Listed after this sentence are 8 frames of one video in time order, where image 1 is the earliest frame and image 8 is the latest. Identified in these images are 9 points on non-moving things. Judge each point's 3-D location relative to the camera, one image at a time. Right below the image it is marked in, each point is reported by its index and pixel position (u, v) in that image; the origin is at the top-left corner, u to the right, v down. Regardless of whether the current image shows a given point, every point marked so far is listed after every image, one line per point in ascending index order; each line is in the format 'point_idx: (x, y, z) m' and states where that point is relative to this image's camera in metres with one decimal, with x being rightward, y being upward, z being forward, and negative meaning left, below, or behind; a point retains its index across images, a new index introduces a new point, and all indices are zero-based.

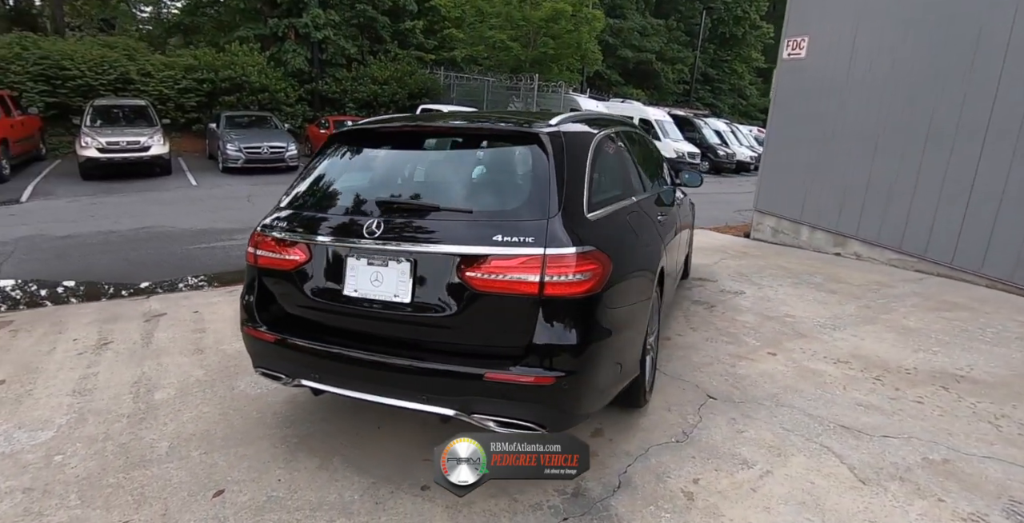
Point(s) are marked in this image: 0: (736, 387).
0: (+1.3, -0.7, +3.4) m
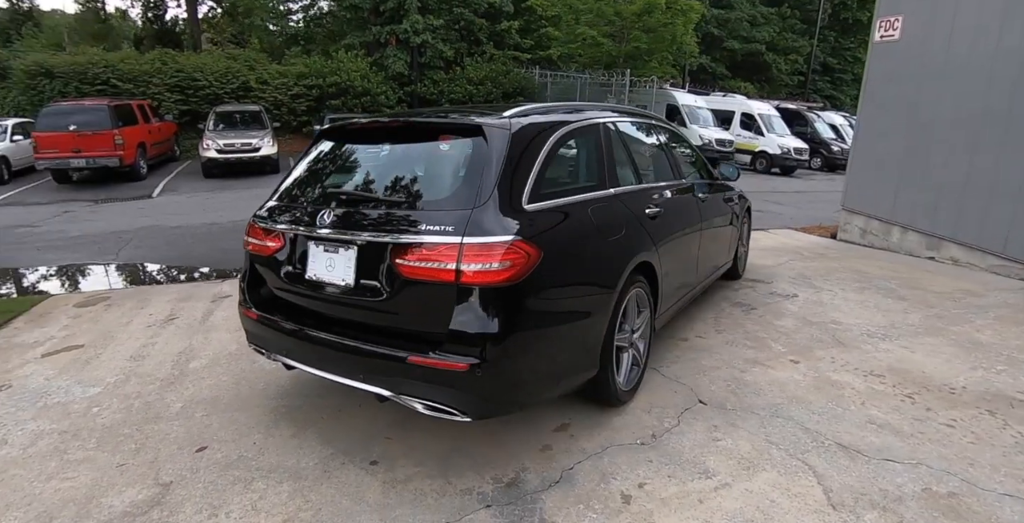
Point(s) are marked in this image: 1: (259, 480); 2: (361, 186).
0: (+1.2, -0.7, +3.2) m
1: (-1.1, -1.0, +2.6) m
2: (-0.7, +0.3, +2.7) m
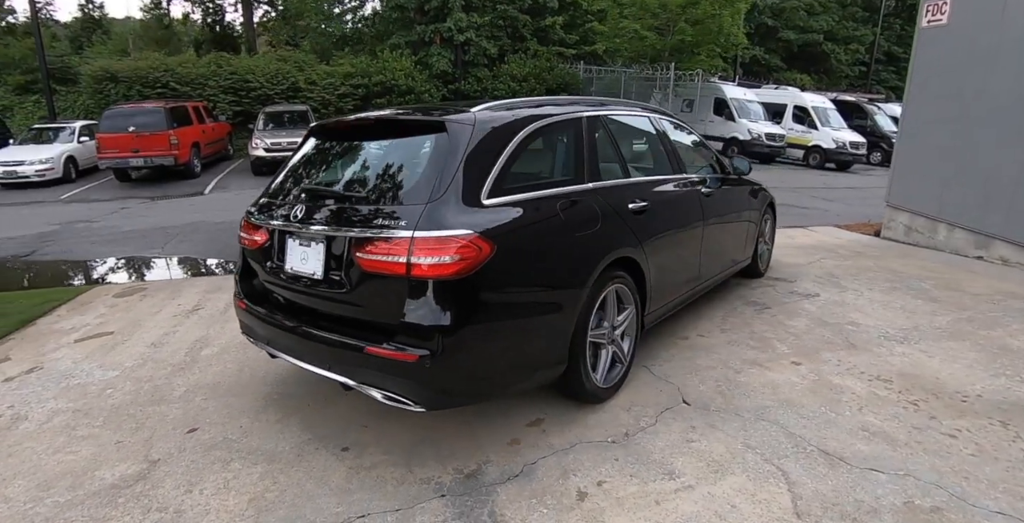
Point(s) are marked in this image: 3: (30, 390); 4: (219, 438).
0: (+1.1, -0.7, +3.1) m
1: (-1.3, -0.9, +2.7) m
2: (-0.8, +0.4, +2.7) m
3: (-2.9, -0.8, +3.5) m
4: (-1.5, -0.9, +2.9) m
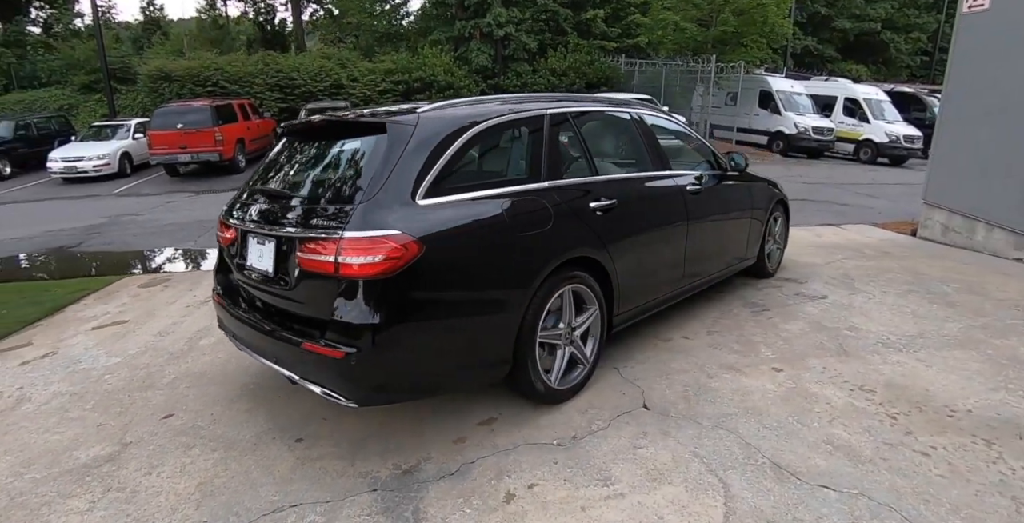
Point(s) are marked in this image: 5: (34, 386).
0: (+0.9, -0.7, +2.9) m
1: (-1.5, -0.9, +2.8) m
2: (-1.0, +0.4, +2.8) m
3: (-3.1, -0.7, +3.7) m
4: (-1.7, -0.8, +3.0) m
5: (-2.9, -0.8, +3.5) m
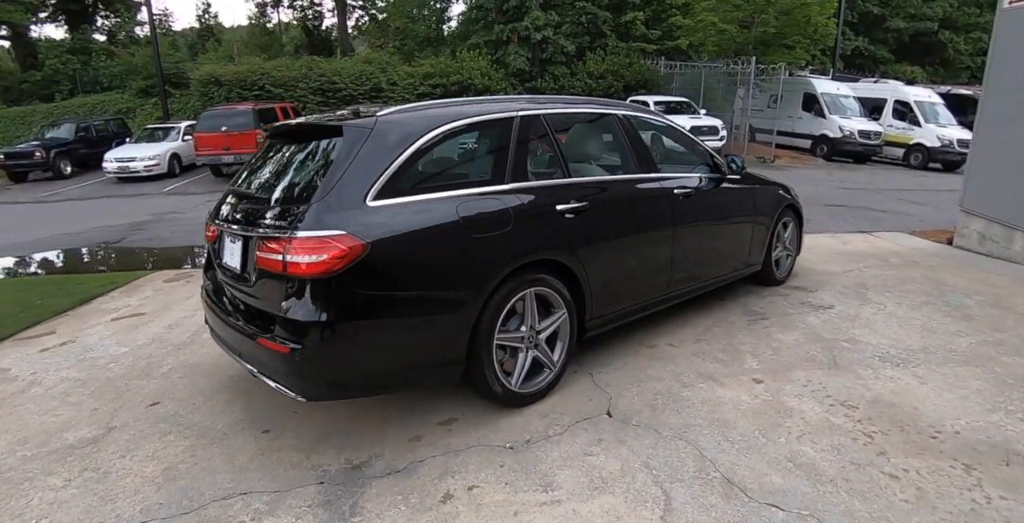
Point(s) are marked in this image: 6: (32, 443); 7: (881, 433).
0: (+0.7, -0.7, +2.9) m
1: (-1.7, -0.9, +2.9) m
2: (-1.2, +0.4, +2.9) m
3: (-3.2, -0.7, +4.0) m
4: (-1.9, -0.8, +3.1) m
5: (-3.0, -0.7, +3.8) m
6: (-2.4, -0.9, +2.9) m
7: (+1.7, -0.8, +2.6) m
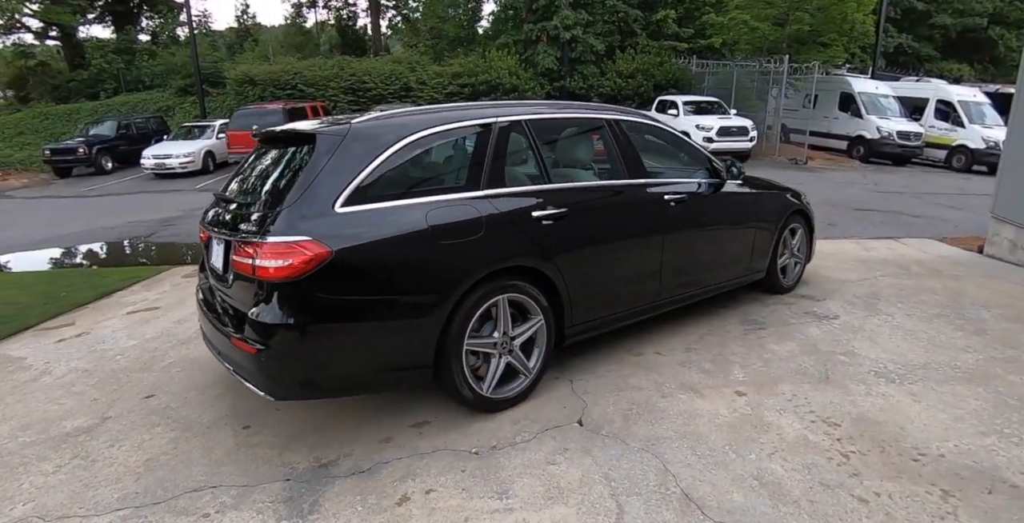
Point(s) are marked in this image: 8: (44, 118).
0: (+0.6, -0.8, +2.8) m
1: (-1.9, -0.9, +3.0) m
2: (-1.3, +0.4, +3.0) m
3: (-3.2, -0.6, +4.2) m
4: (-2.0, -0.8, +3.3) m
5: (-3.1, -0.7, +4.0) m
6: (-2.6, -0.9, +3.1) m
7: (+1.5, -0.8, +2.5) m
8: (-15.9, +4.8, +19.3) m
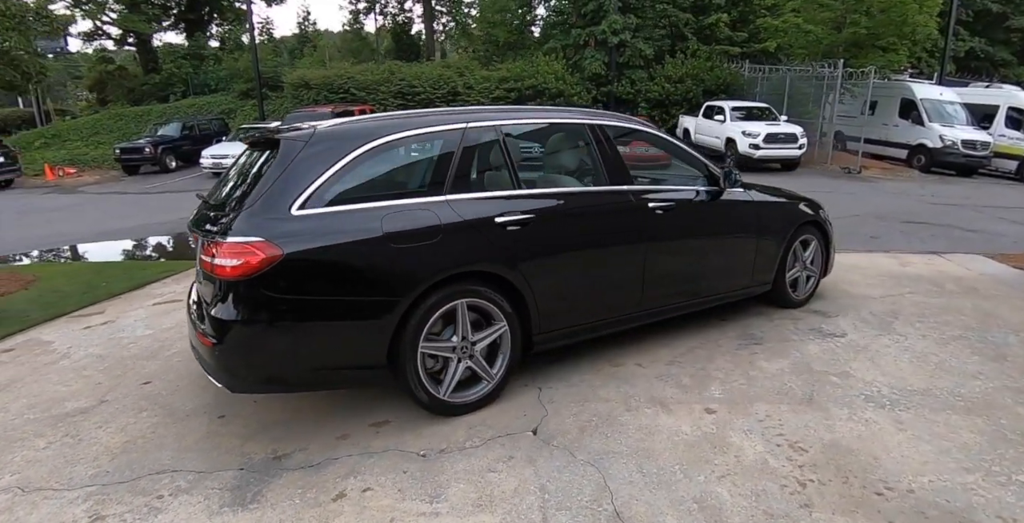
0: (+0.4, -0.8, +2.8) m
1: (-2.0, -0.8, +3.2) m
2: (-1.5, +0.4, +3.1) m
3: (-3.3, -0.6, +4.5) m
4: (-2.1, -0.8, +3.5) m
5: (-3.2, -0.6, +4.3) m
6: (-2.8, -0.9, +3.4) m
7: (+1.3, -0.9, +2.4) m
8: (-14.3, +5.2, +20.9) m
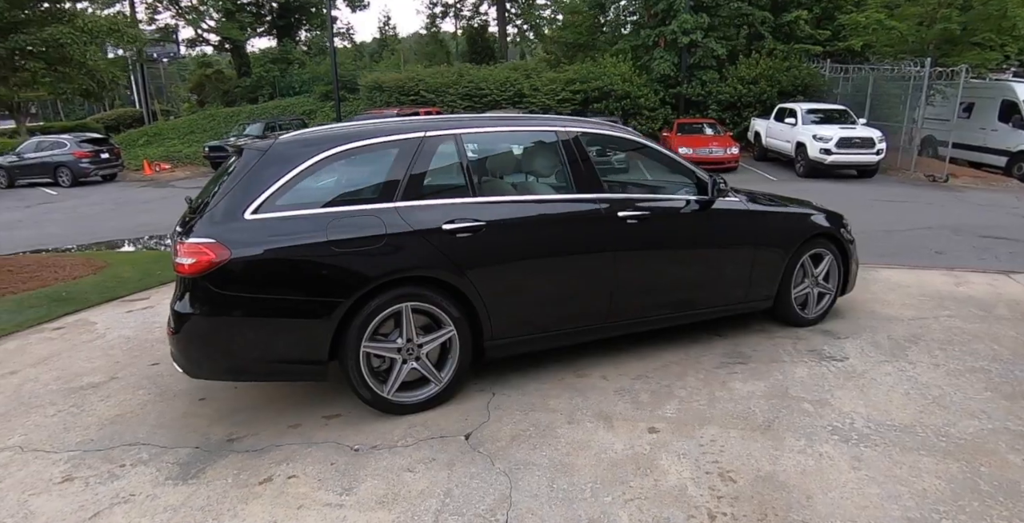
0: (0.0, -0.9, +2.8) m
1: (-2.3, -0.8, +3.6) m
2: (-1.7, +0.4, +3.4) m
3: (-3.3, -0.5, +5.1) m
4: (-2.3, -0.7, +3.8) m
5: (-3.3, -0.5, +4.8) m
6: (-3.0, -0.8, +3.8) m
7: (+0.9, -1.0, +2.3) m
8: (-11.5, +5.7, +22.8) m
